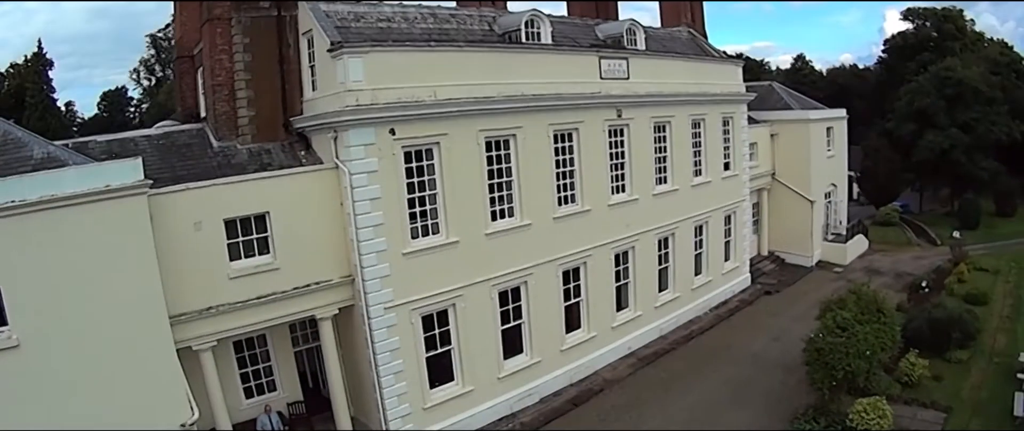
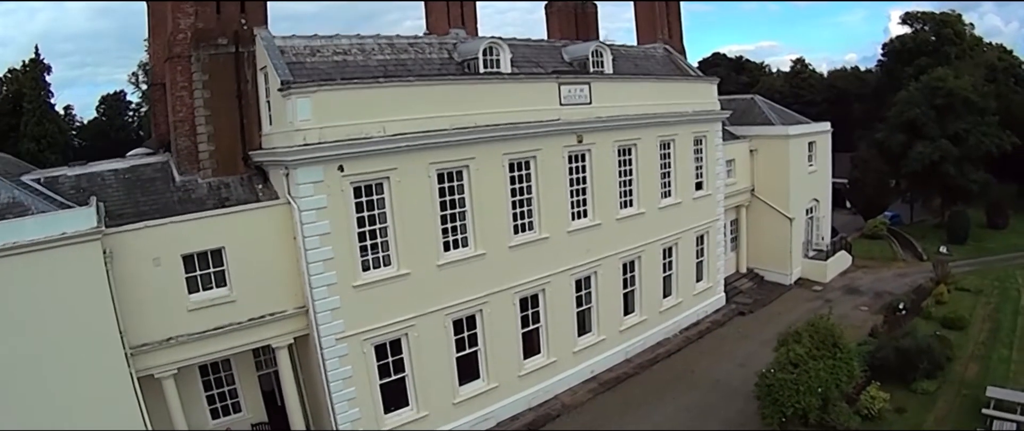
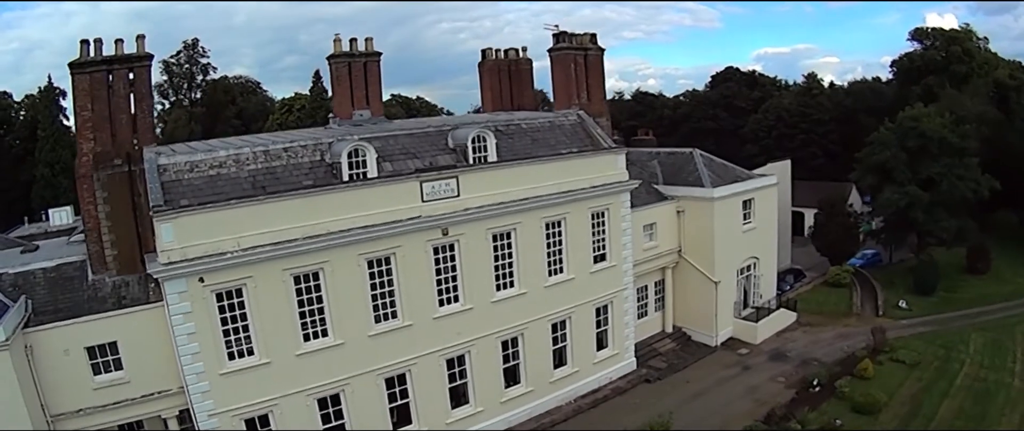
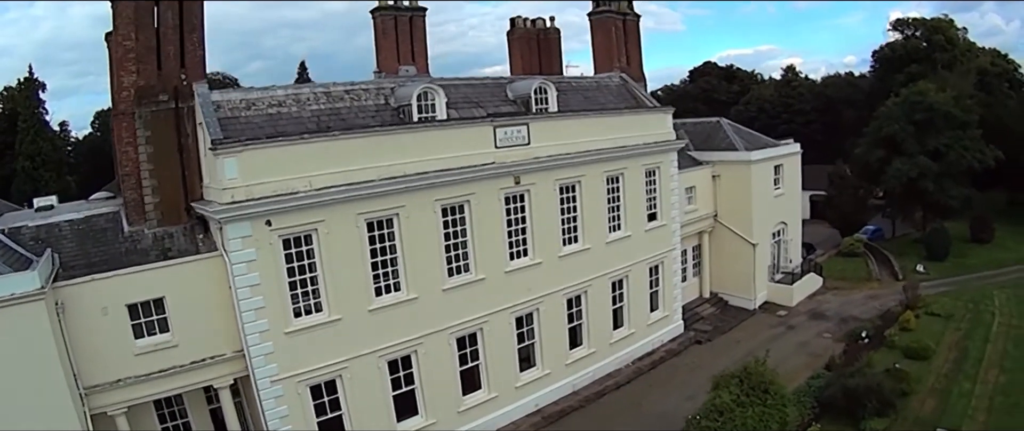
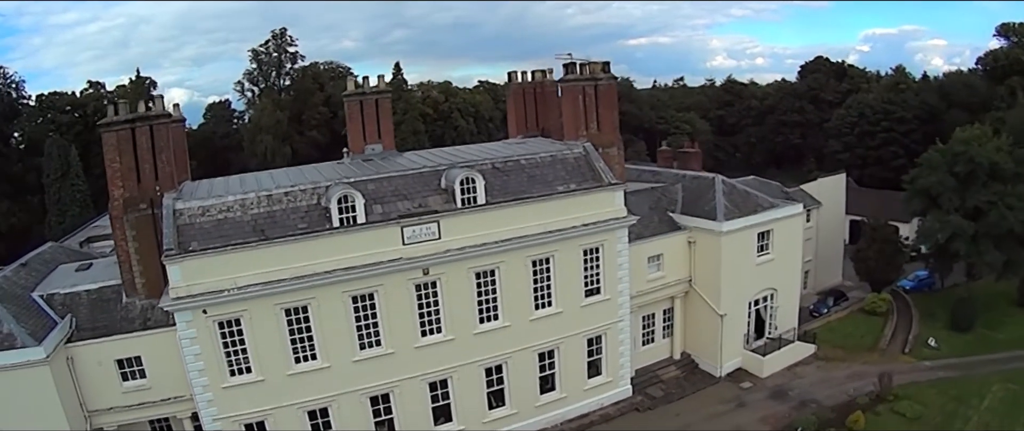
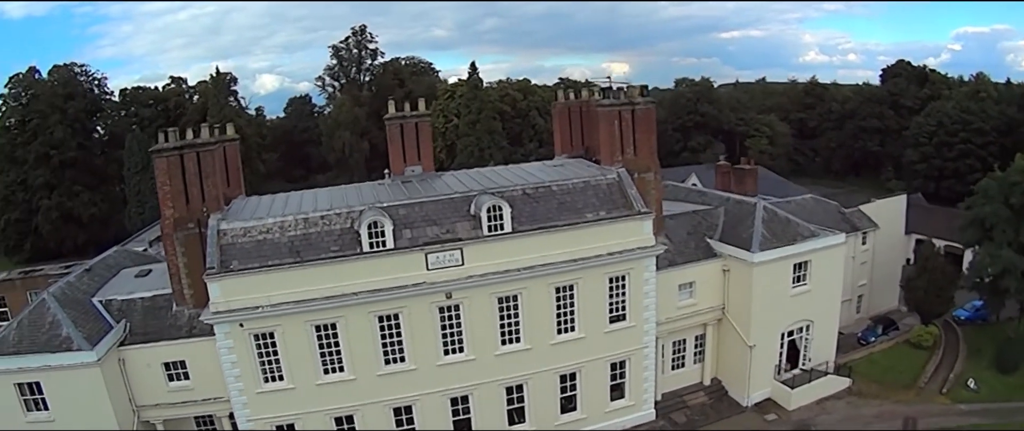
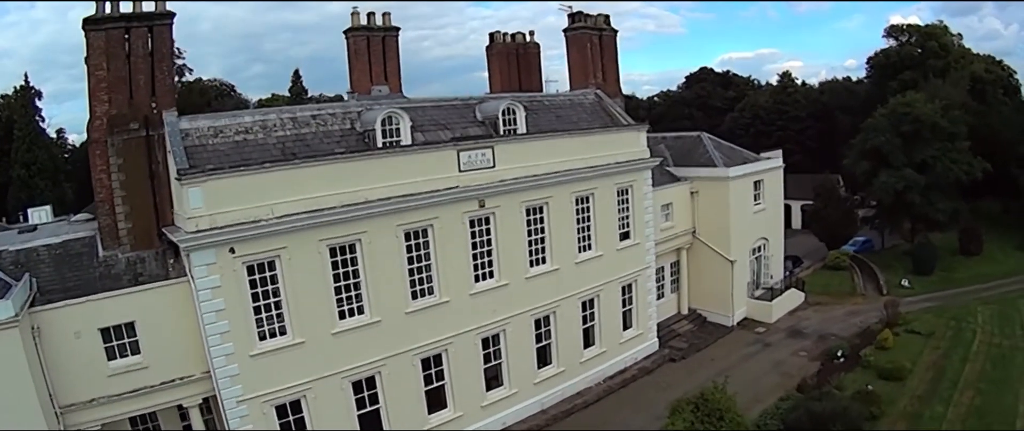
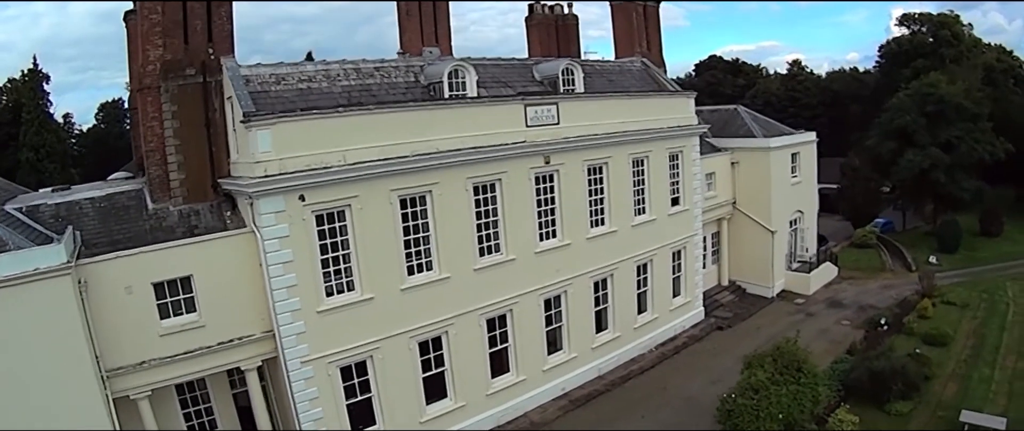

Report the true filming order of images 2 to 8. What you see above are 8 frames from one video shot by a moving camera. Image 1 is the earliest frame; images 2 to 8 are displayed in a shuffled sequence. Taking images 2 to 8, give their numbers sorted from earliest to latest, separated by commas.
2, 8, 4, 7, 3, 5, 6
